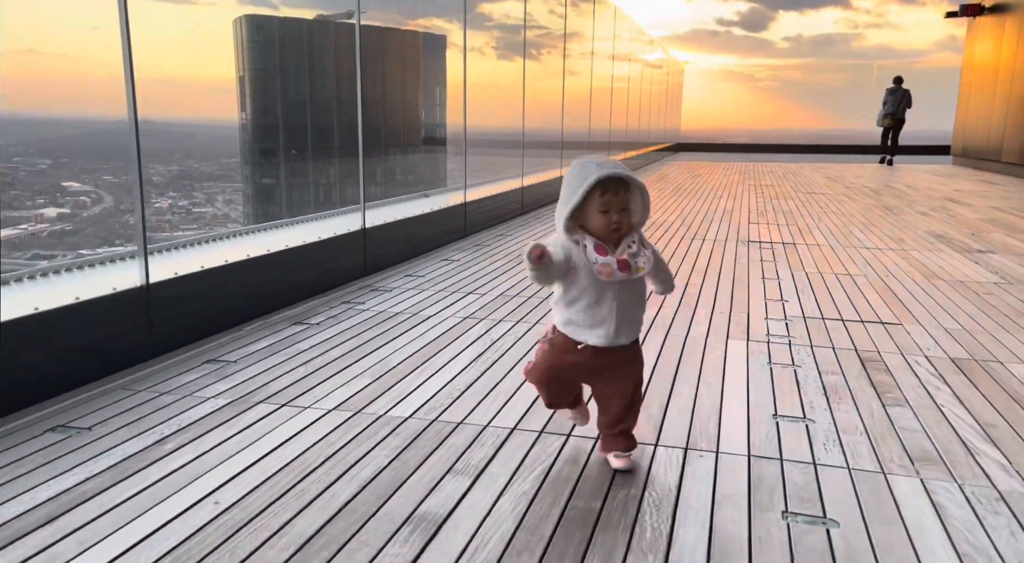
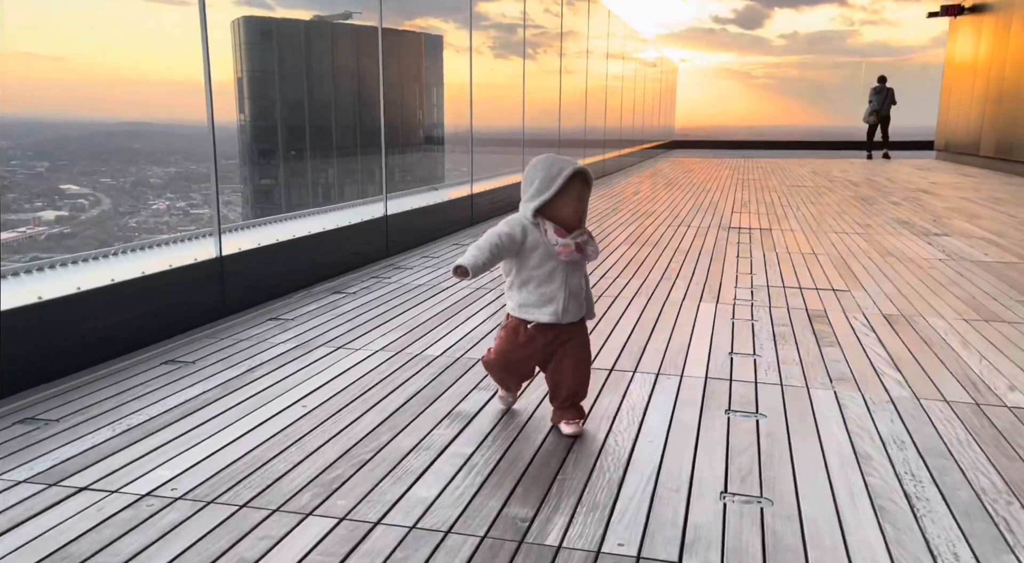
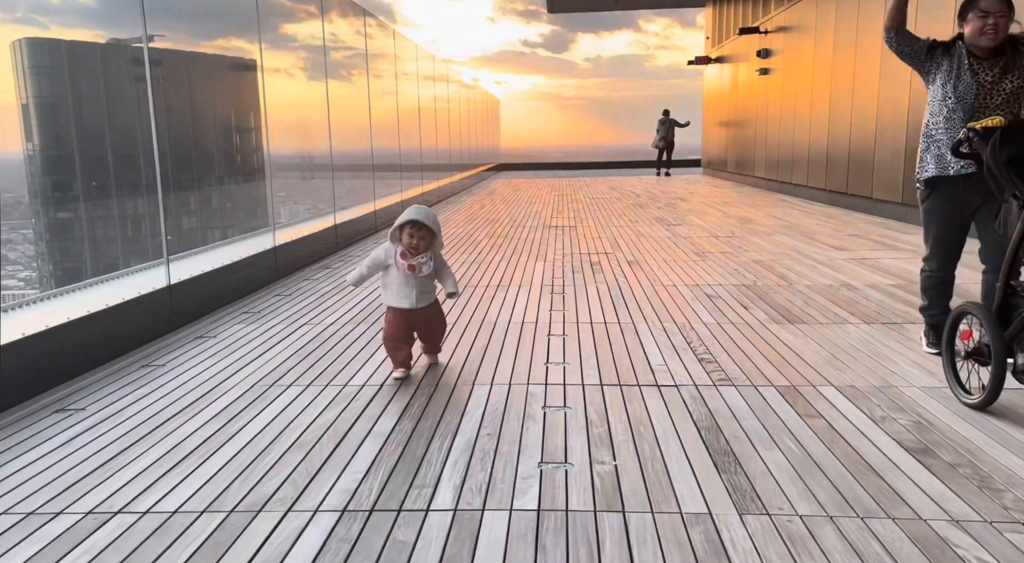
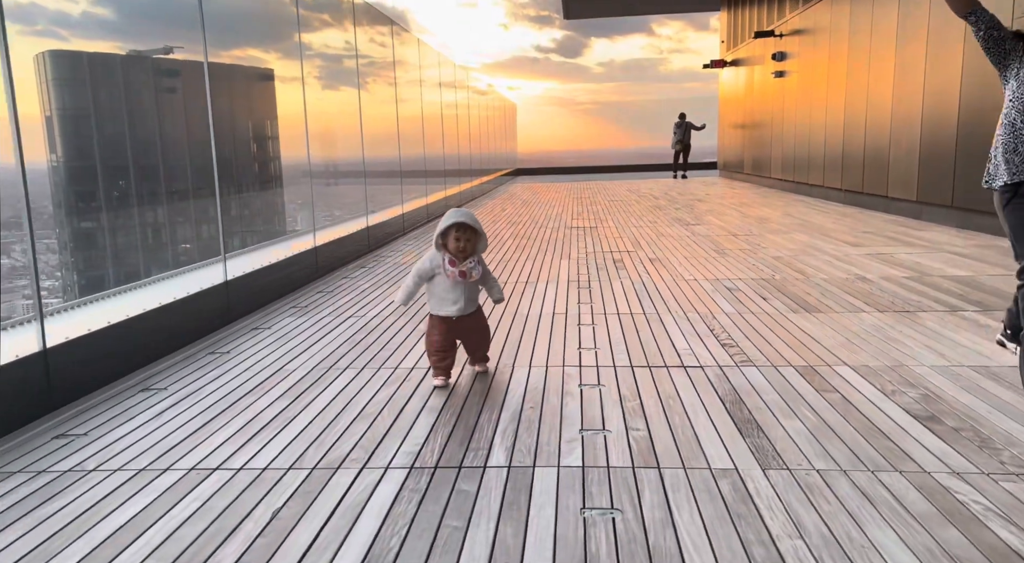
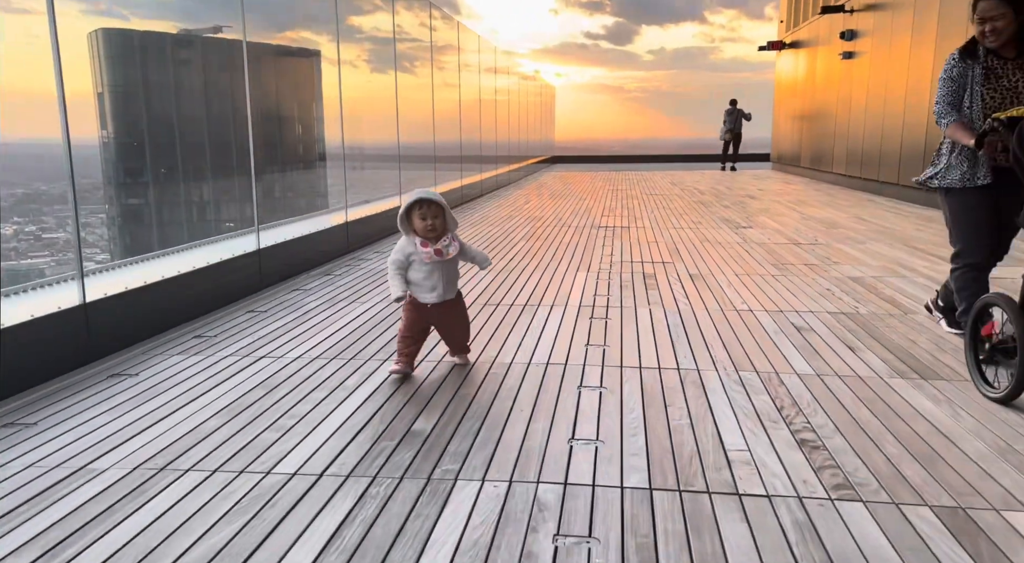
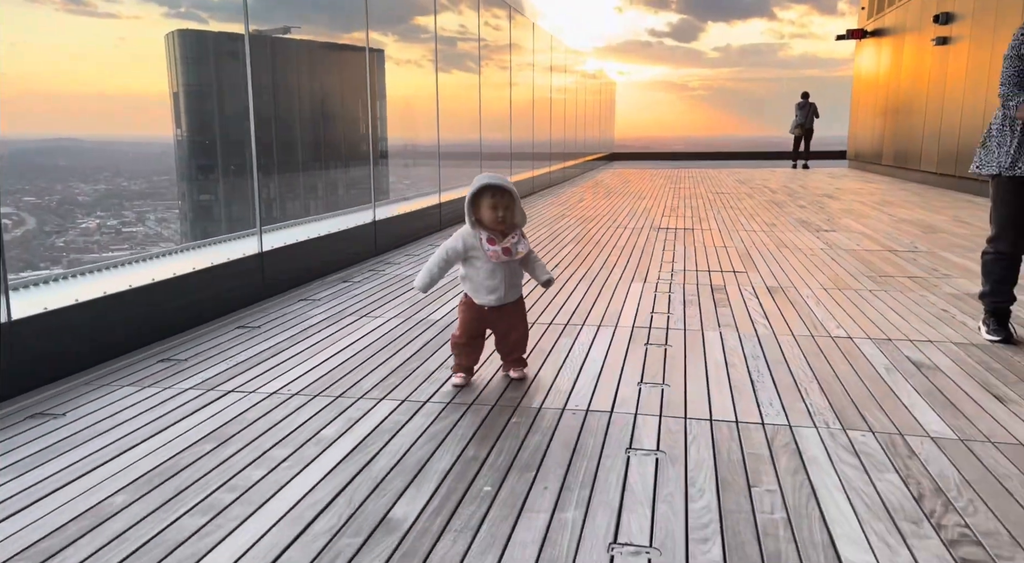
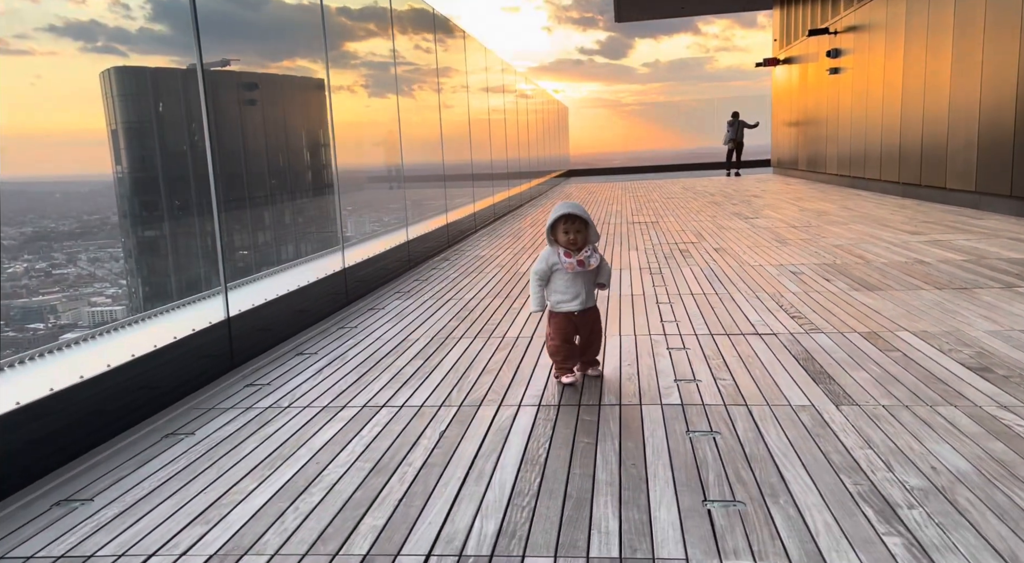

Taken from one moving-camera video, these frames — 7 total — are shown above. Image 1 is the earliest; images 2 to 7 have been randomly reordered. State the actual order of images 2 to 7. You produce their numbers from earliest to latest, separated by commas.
2, 6, 5, 3, 4, 7
